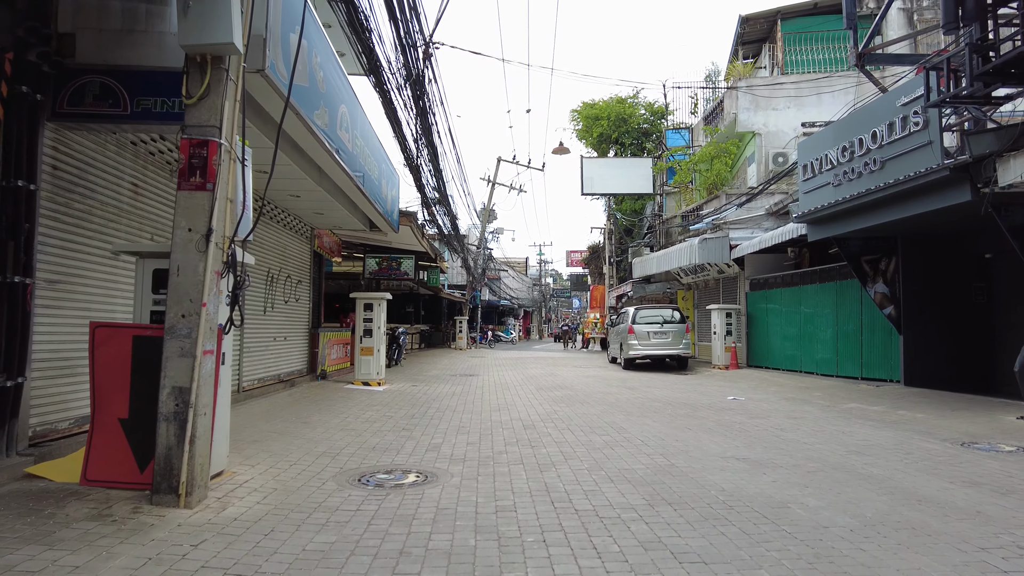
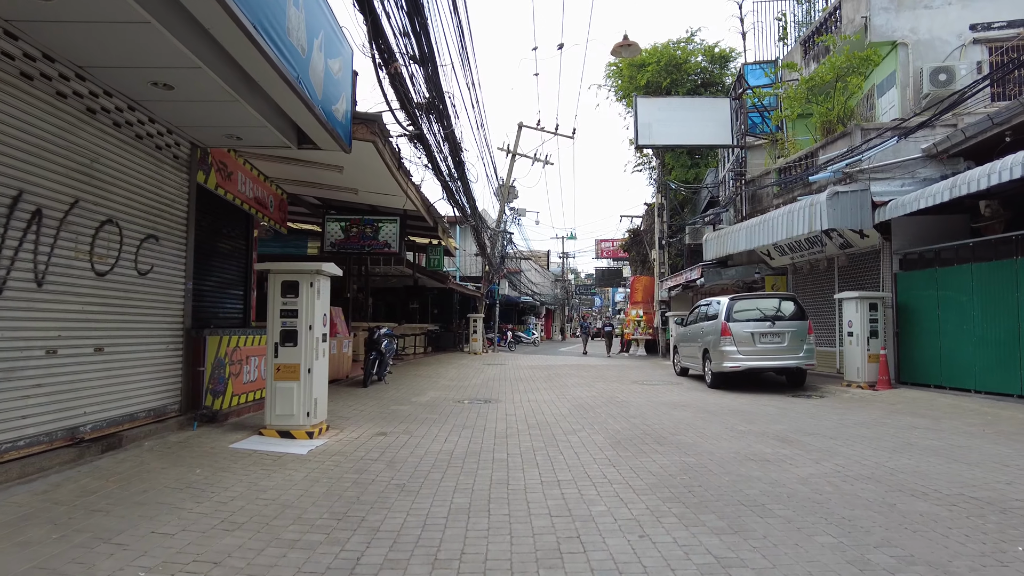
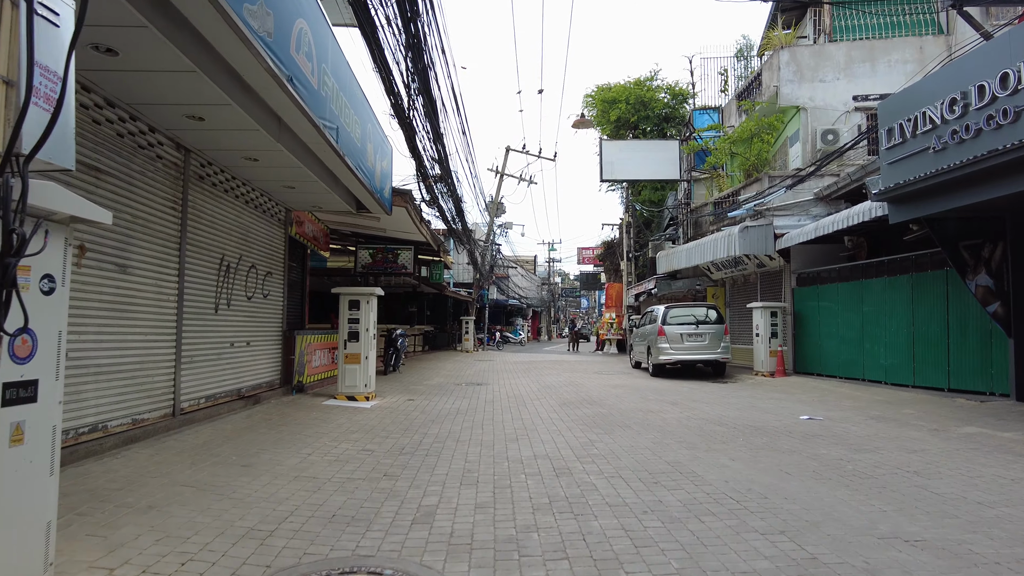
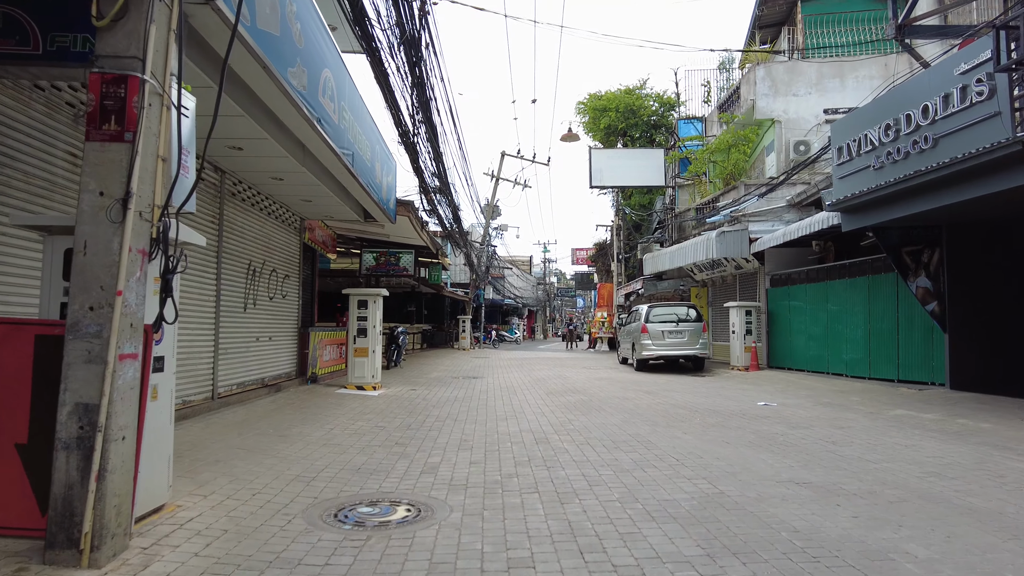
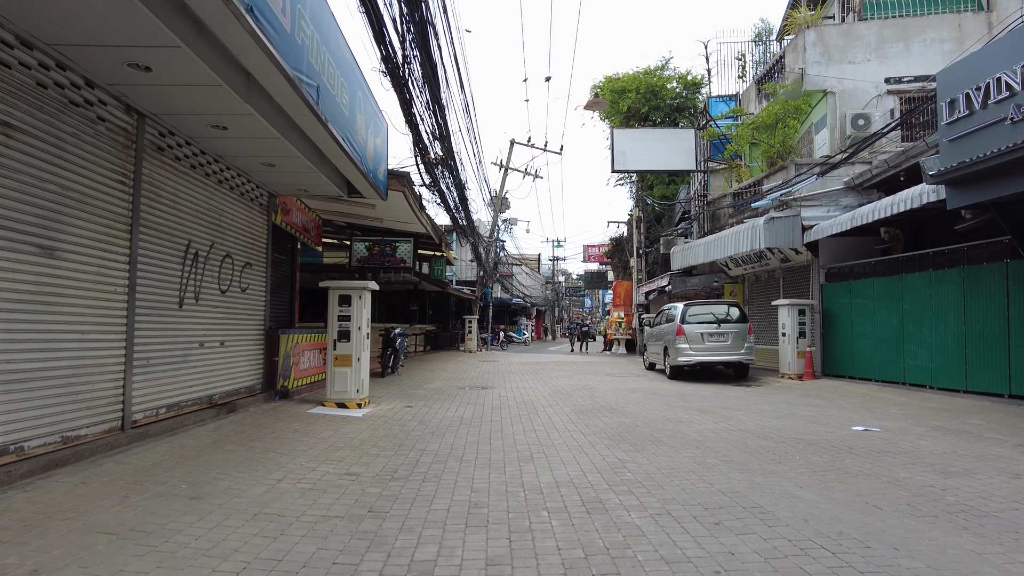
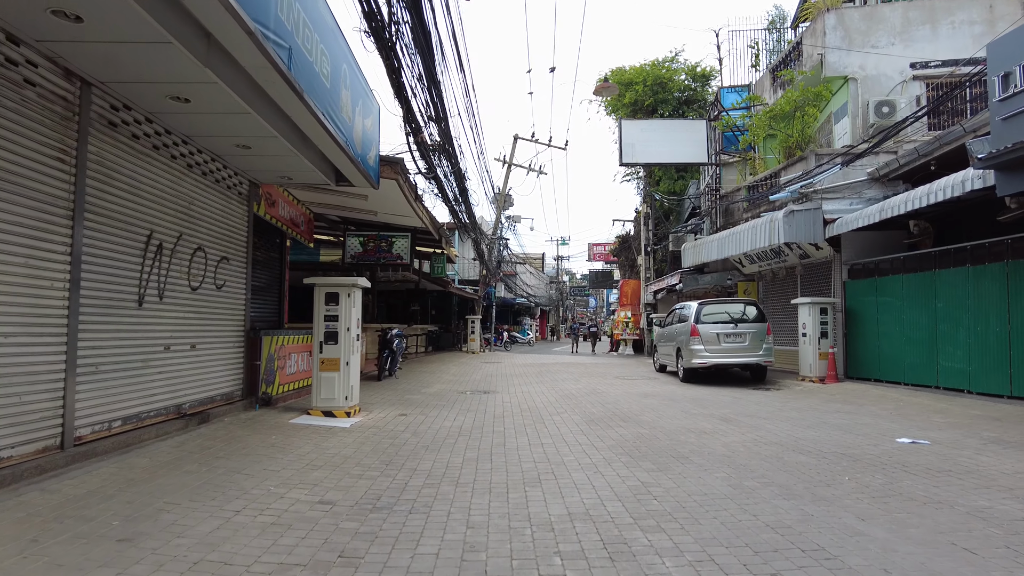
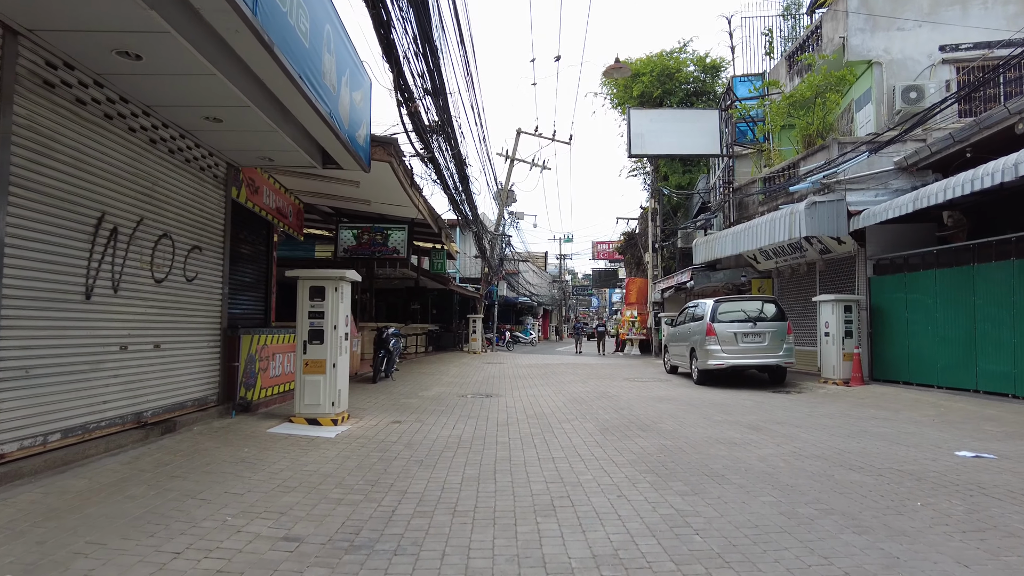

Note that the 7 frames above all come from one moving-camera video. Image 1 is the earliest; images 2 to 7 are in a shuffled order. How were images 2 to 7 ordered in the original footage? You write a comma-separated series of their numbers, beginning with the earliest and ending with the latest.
4, 3, 5, 6, 7, 2
